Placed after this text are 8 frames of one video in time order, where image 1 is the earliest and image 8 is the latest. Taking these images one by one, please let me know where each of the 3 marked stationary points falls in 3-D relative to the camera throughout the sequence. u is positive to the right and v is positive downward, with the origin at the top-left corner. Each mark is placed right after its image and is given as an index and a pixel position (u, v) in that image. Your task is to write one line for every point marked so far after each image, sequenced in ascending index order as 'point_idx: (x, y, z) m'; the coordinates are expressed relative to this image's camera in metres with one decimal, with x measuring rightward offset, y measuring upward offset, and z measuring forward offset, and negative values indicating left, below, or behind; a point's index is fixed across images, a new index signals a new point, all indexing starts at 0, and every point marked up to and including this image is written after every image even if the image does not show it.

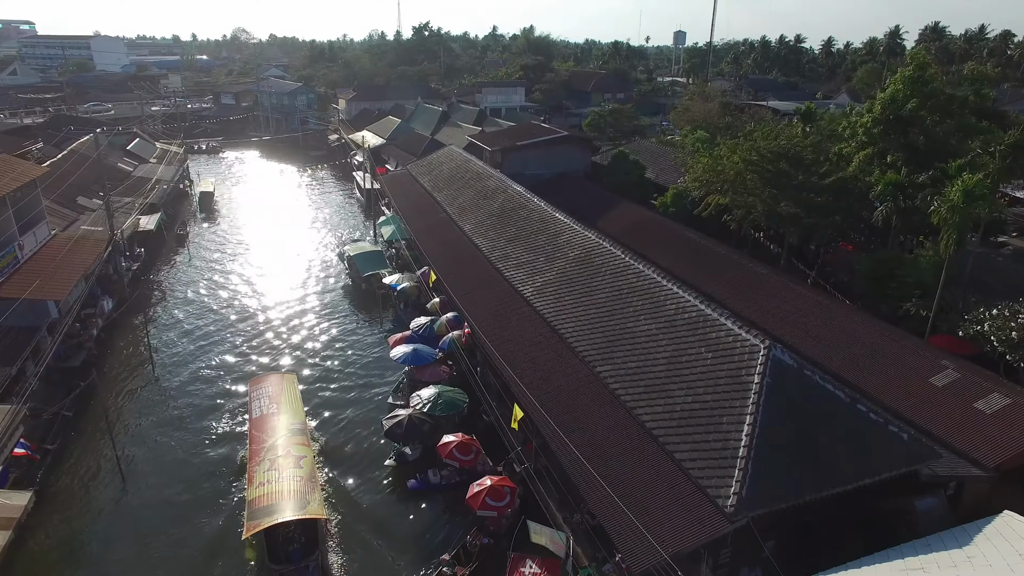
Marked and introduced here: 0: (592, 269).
0: (+1.7, +0.3, +13.9) m
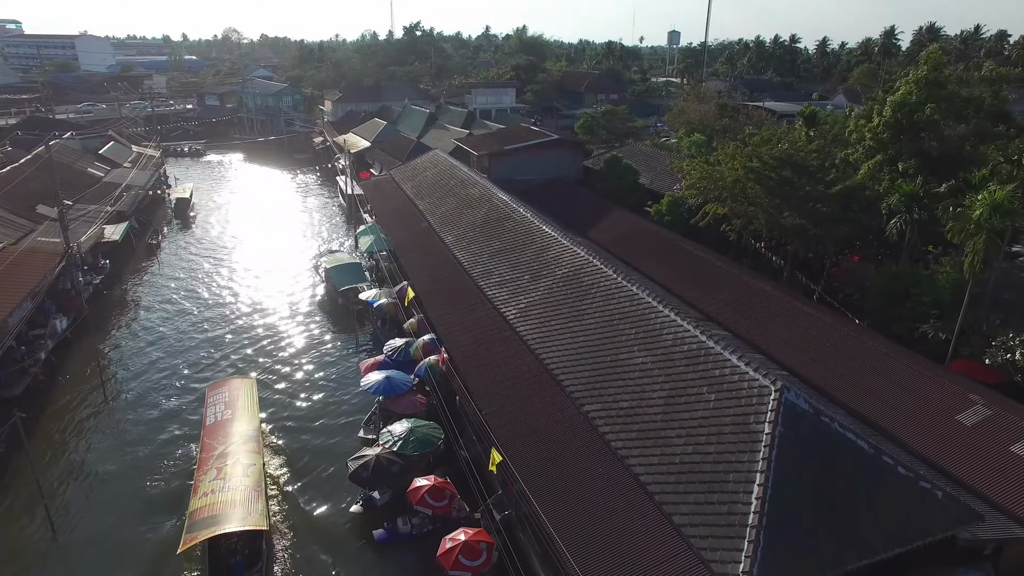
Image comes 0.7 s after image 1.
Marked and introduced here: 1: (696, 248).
0: (+1.3, -0.1, +12.6) m
1: (+5.3, +1.1, +19.1) m
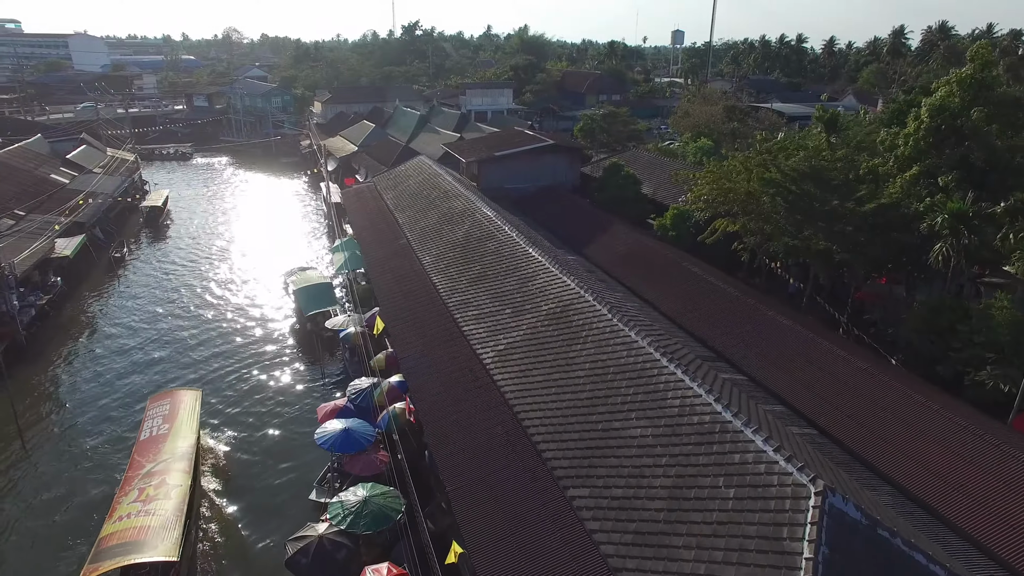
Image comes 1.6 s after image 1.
0: (+0.9, -0.7, +10.6) m
1: (+4.9, +0.4, +17.0) m
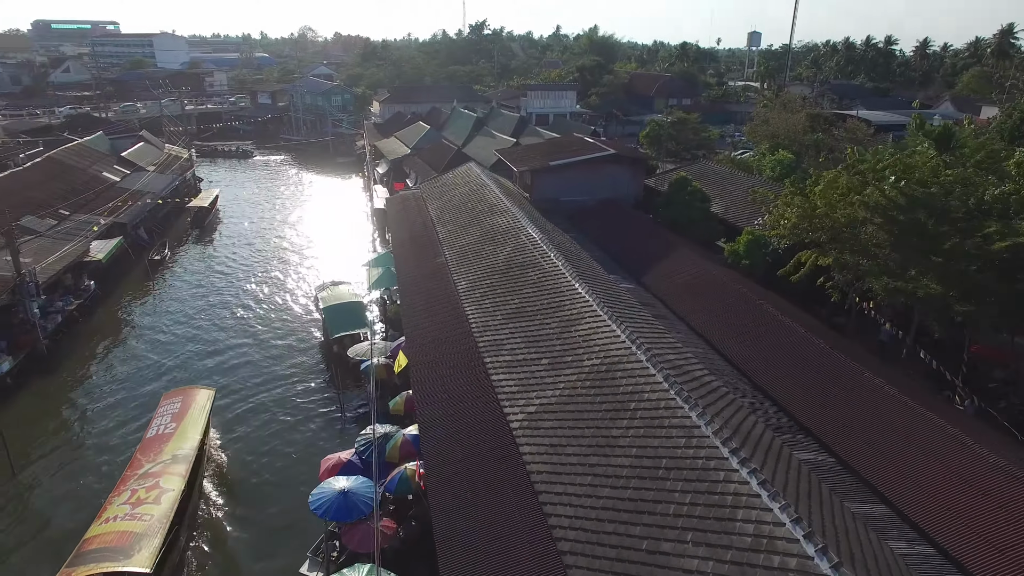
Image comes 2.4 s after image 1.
0: (+1.3, -1.5, +8.6) m
1: (+6.0, -0.5, +14.6) m
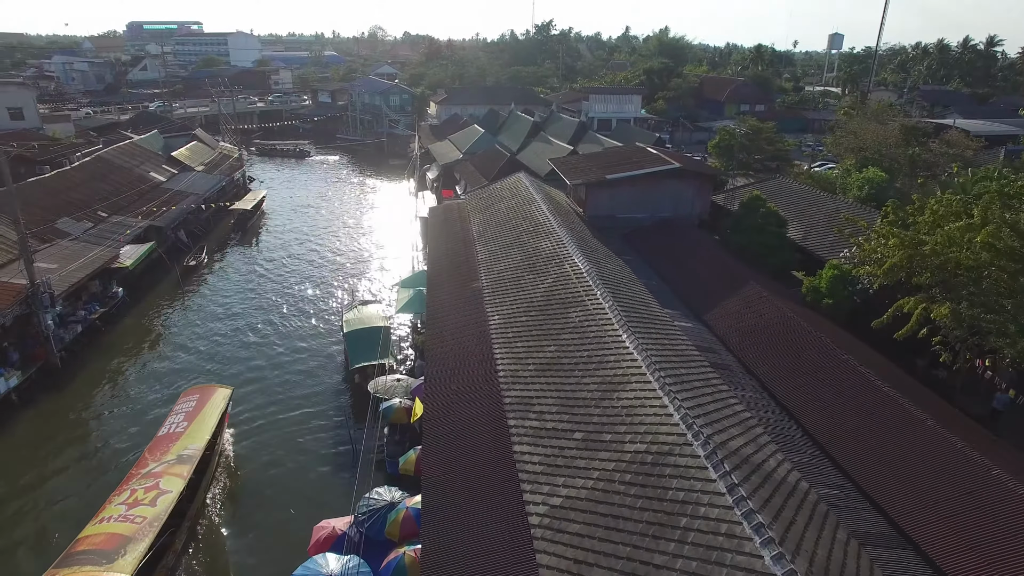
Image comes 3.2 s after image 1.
0: (+1.5, -2.2, +6.6) m
1: (+6.7, -1.4, +12.2) m
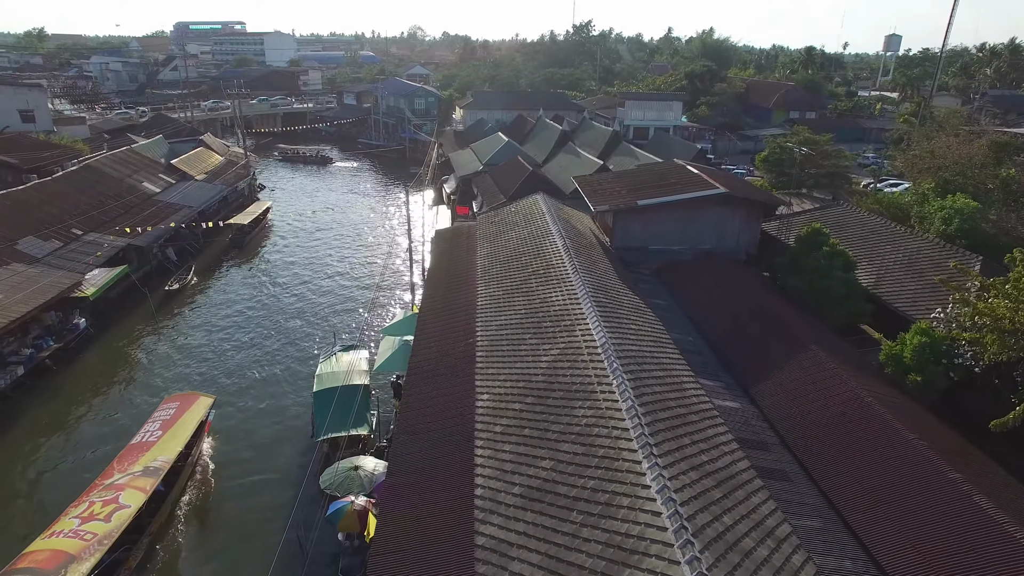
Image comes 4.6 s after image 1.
0: (+1.0, -3.3, +3.8) m
1: (+6.5, -2.7, +9.1) m
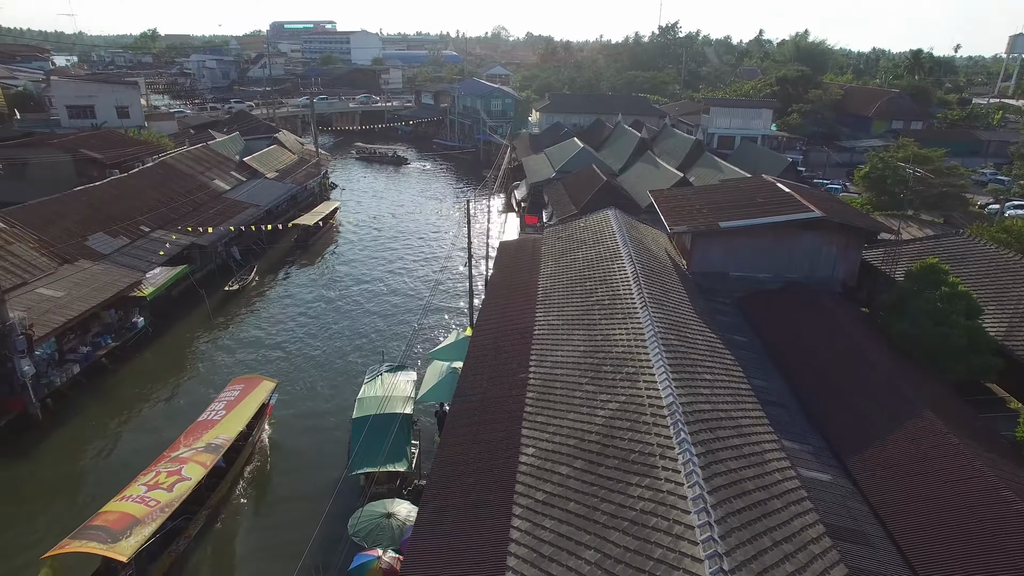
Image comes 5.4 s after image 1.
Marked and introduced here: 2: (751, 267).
0: (+0.9, -3.8, +2.4) m
1: (+7.0, -3.5, +7.1) m
2: (+5.7, +0.6, +15.6) m
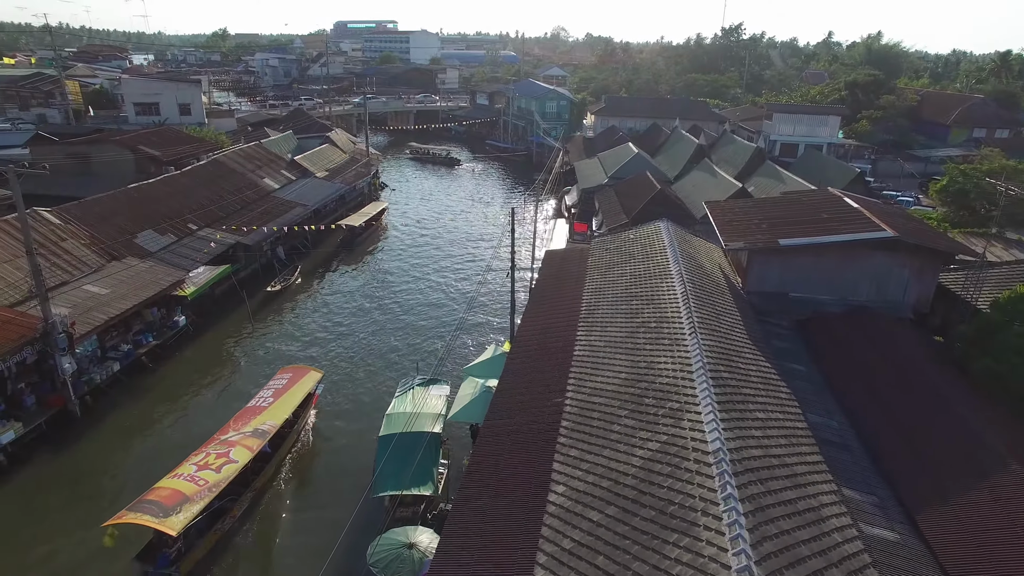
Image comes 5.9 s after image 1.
0: (+0.7, -4.1, +1.7) m
1: (+7.1, -4.0, +5.9) m
2: (+6.7, +0.1, +14.5) m
